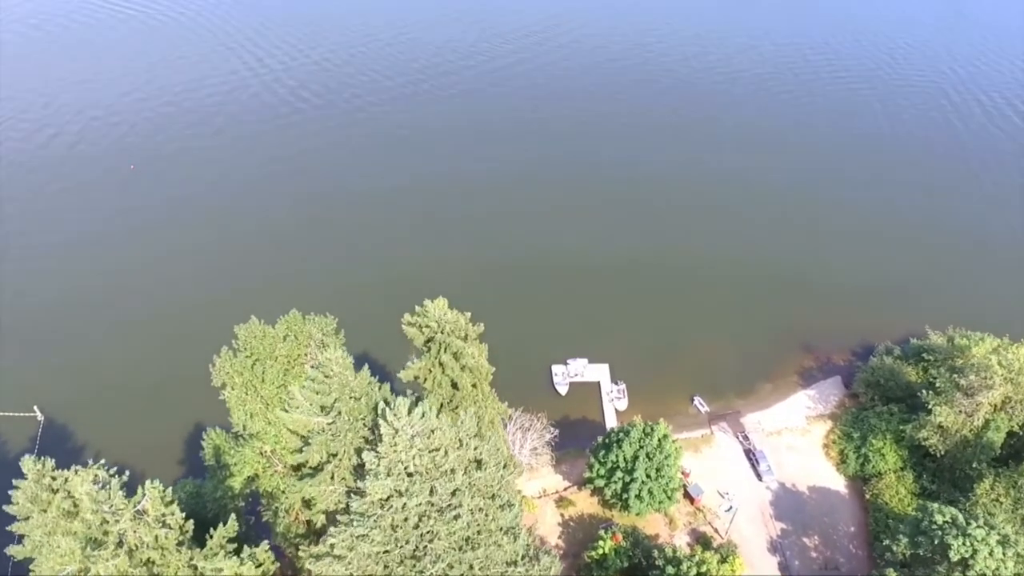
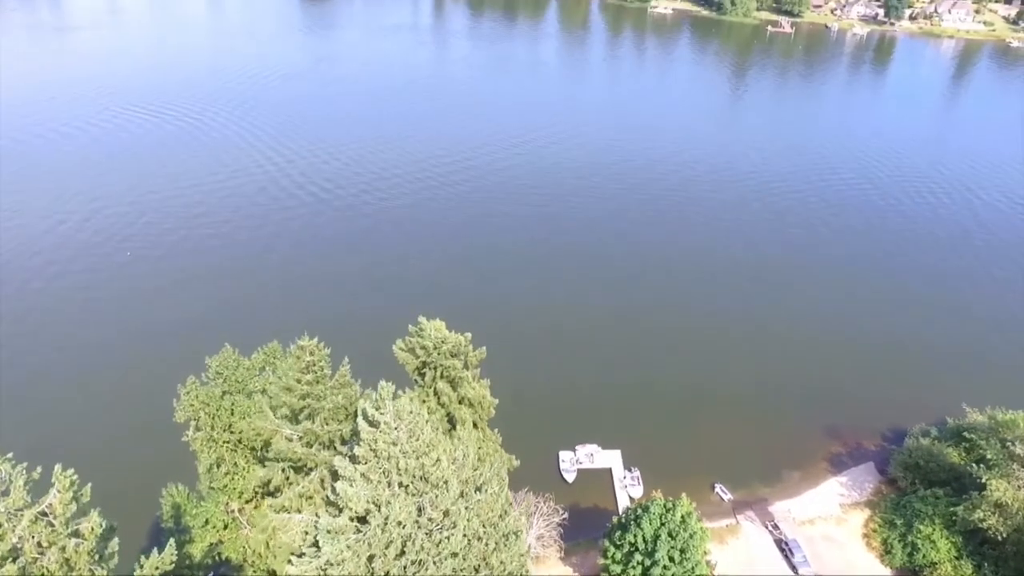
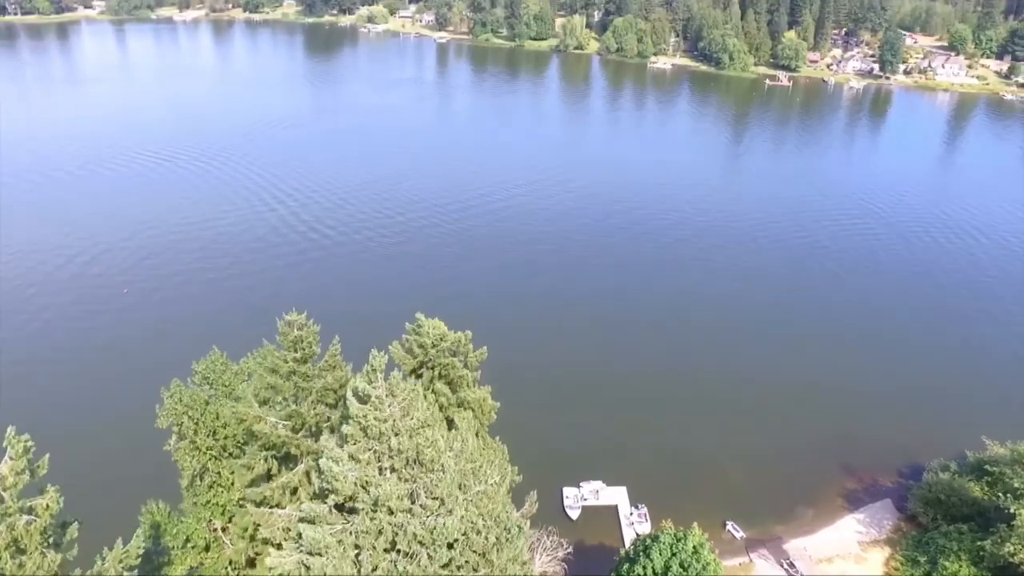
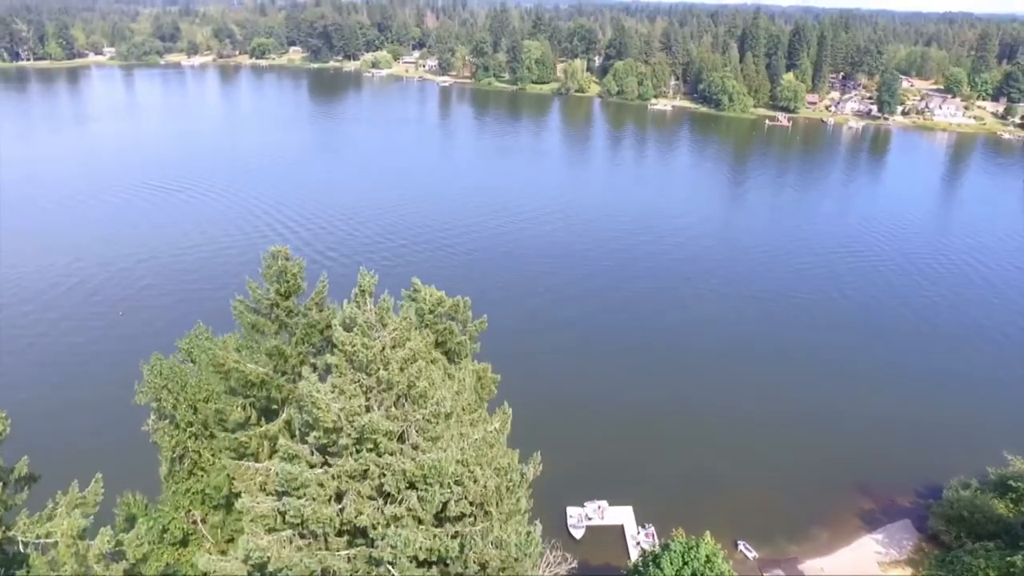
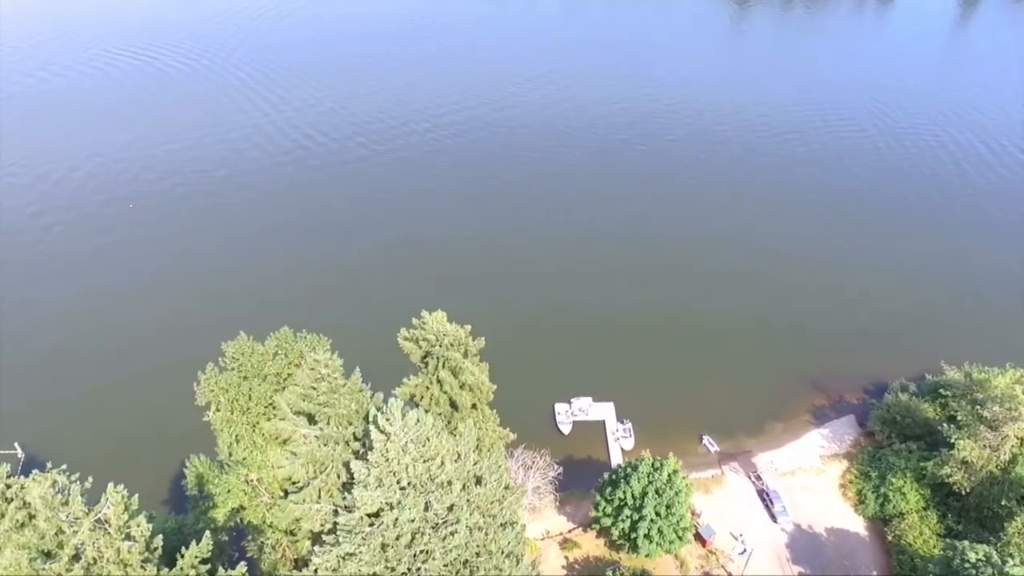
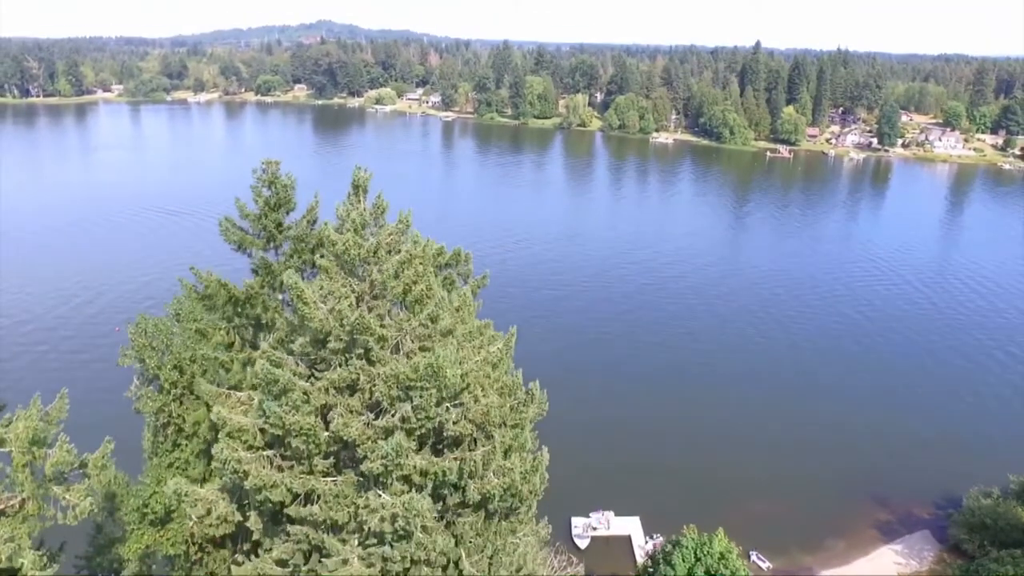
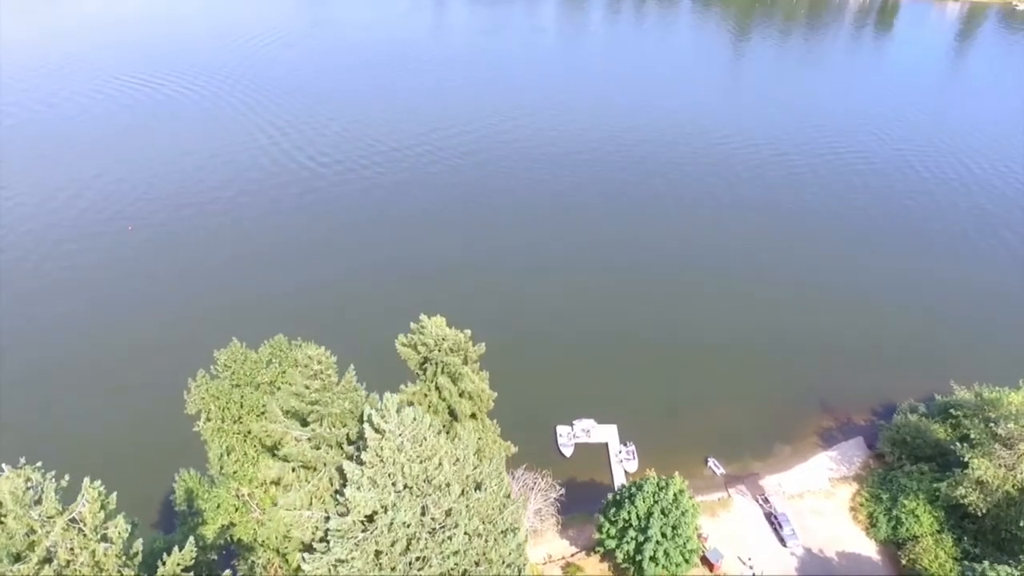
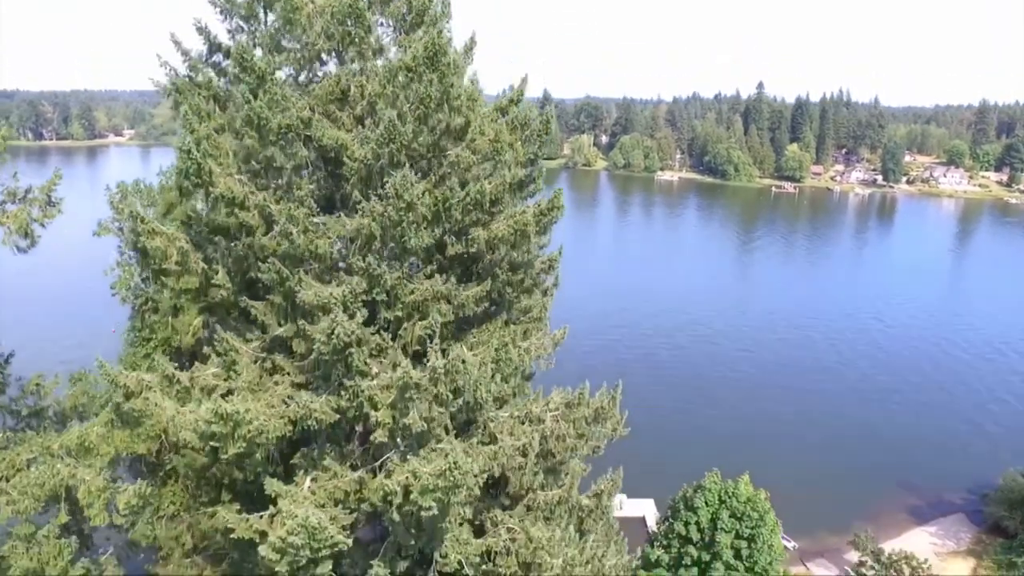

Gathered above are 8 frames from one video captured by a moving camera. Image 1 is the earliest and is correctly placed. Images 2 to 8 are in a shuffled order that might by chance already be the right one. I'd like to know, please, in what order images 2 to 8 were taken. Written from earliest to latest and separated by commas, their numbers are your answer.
5, 7, 2, 3, 4, 6, 8
